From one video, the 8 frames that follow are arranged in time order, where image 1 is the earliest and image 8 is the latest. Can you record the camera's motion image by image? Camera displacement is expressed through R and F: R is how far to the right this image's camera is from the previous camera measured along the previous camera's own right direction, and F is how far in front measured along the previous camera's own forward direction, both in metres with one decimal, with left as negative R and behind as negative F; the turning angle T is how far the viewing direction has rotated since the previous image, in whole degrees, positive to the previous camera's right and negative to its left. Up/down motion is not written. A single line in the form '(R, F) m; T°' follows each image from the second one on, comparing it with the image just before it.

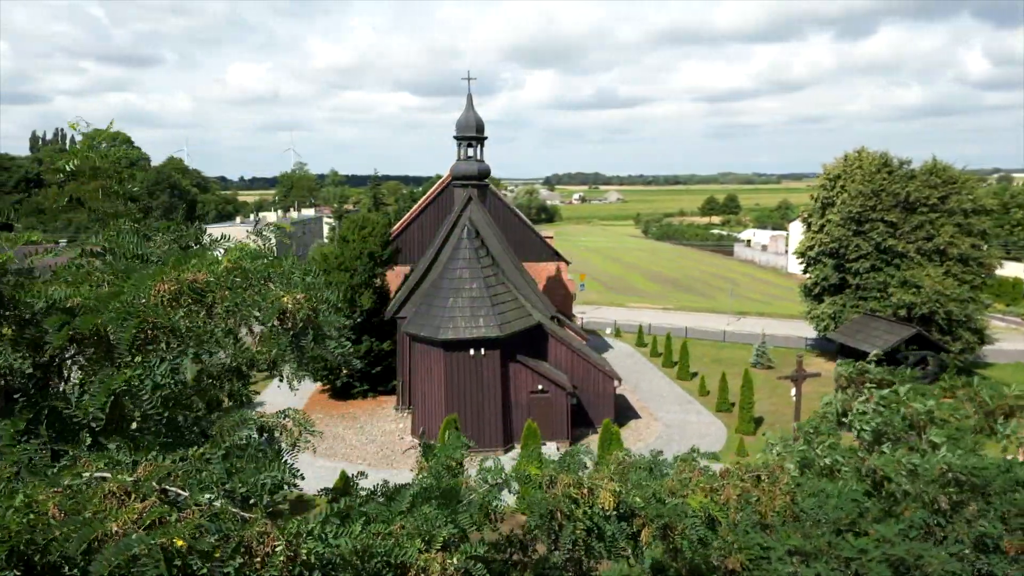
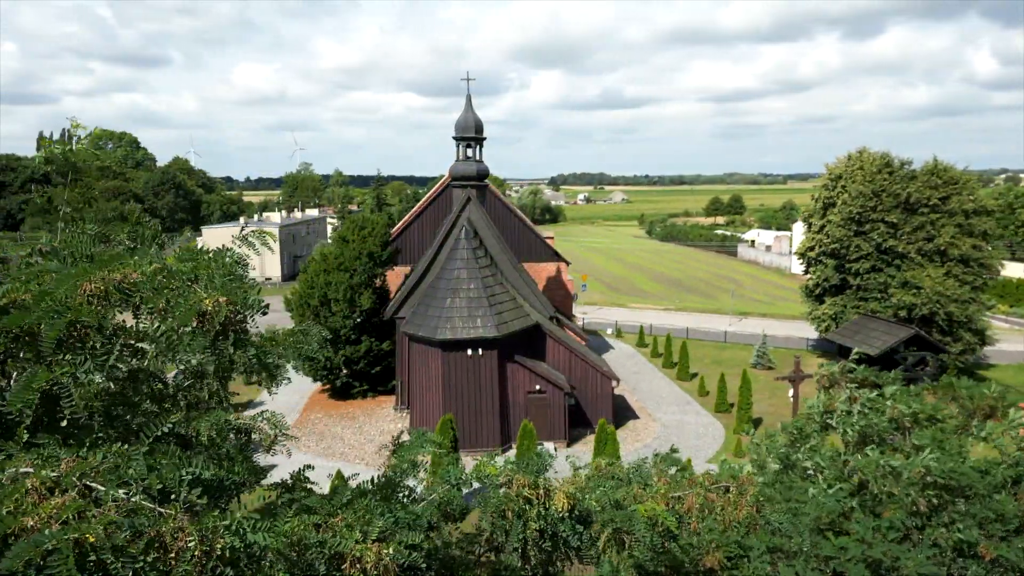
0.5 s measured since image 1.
(+0.2, 0.0) m; 0°
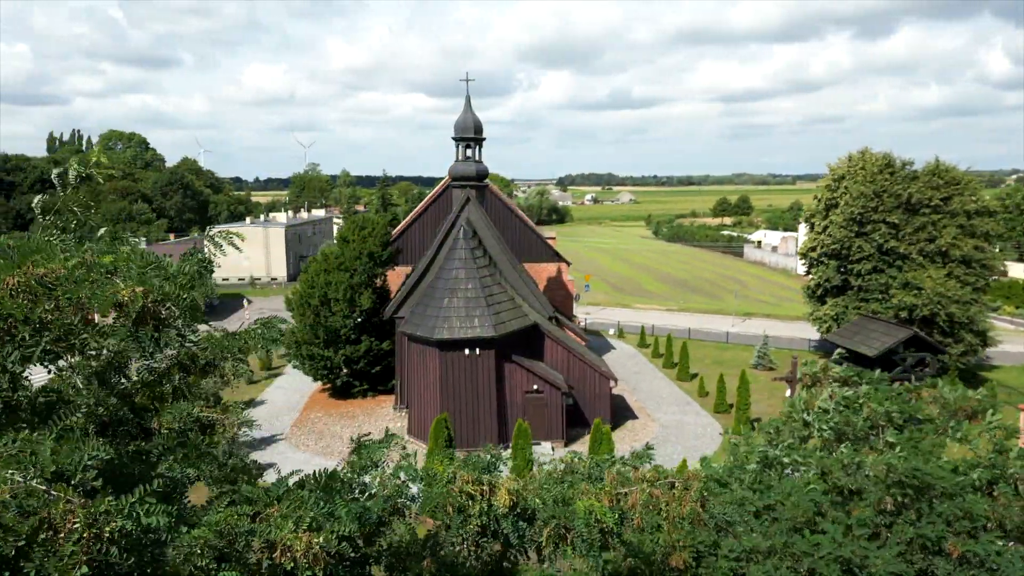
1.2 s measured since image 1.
(+0.3, -0.1) m; -1°
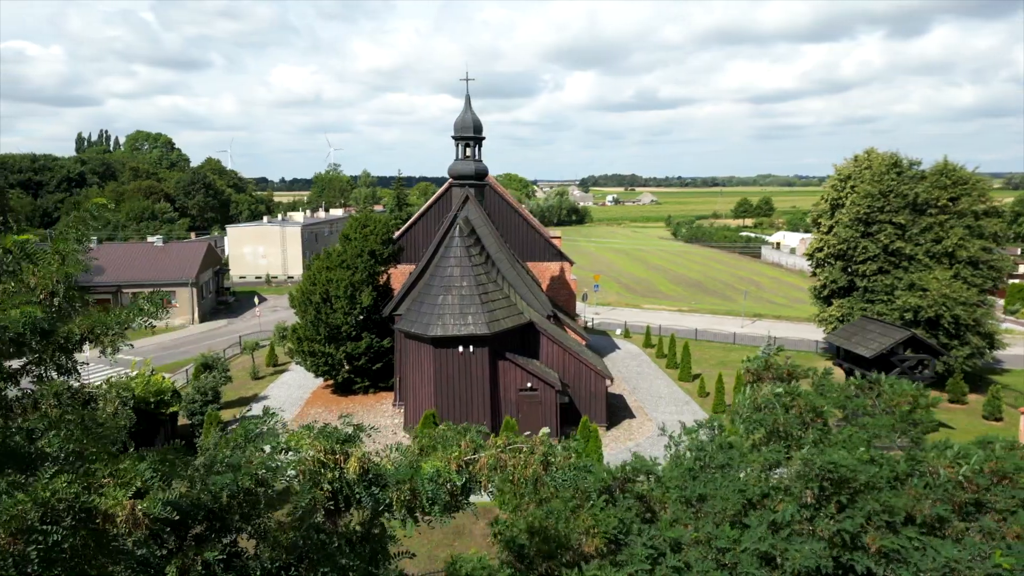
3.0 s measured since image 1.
(+0.8, -0.1) m; -2°
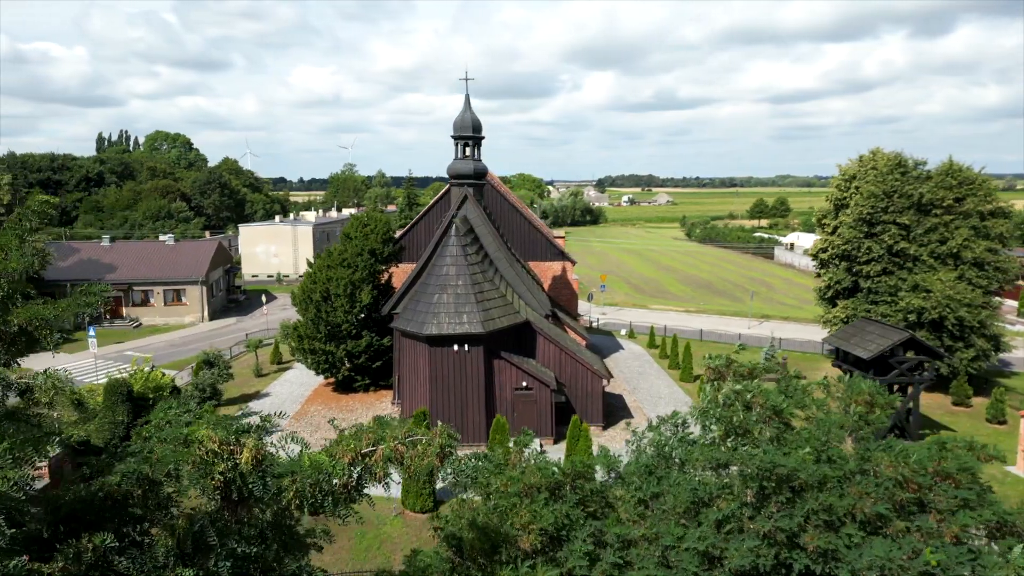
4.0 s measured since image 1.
(+0.6, 0.0) m; -1°
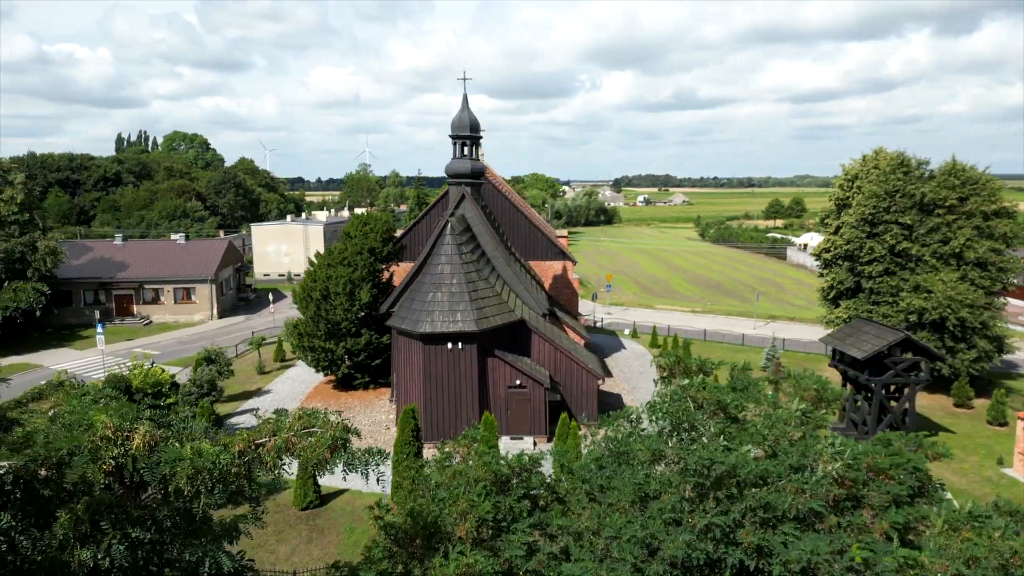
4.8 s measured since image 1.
(+0.6, -0.1) m; -1°
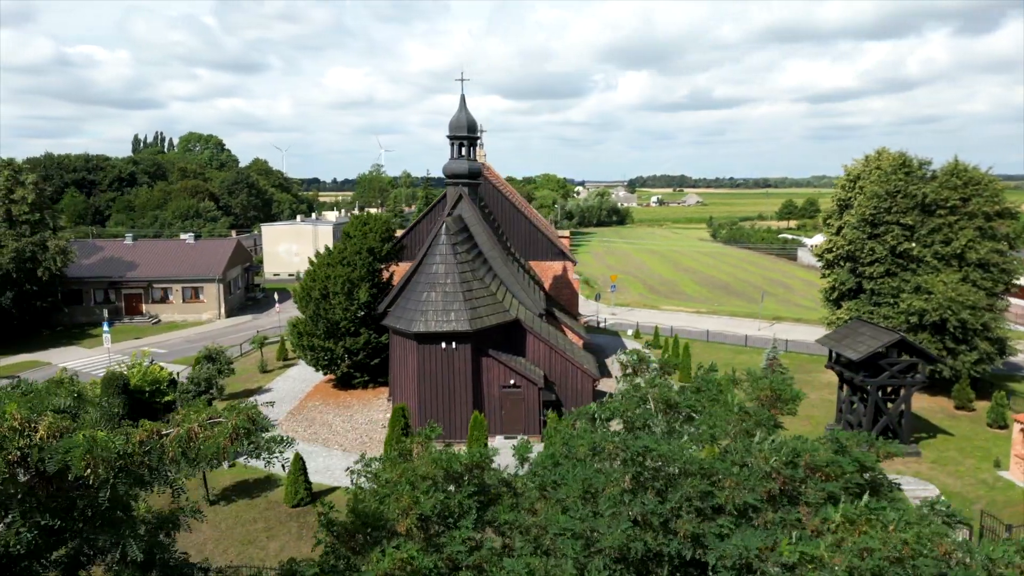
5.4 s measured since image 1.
(+0.6, -0.1) m; -1°
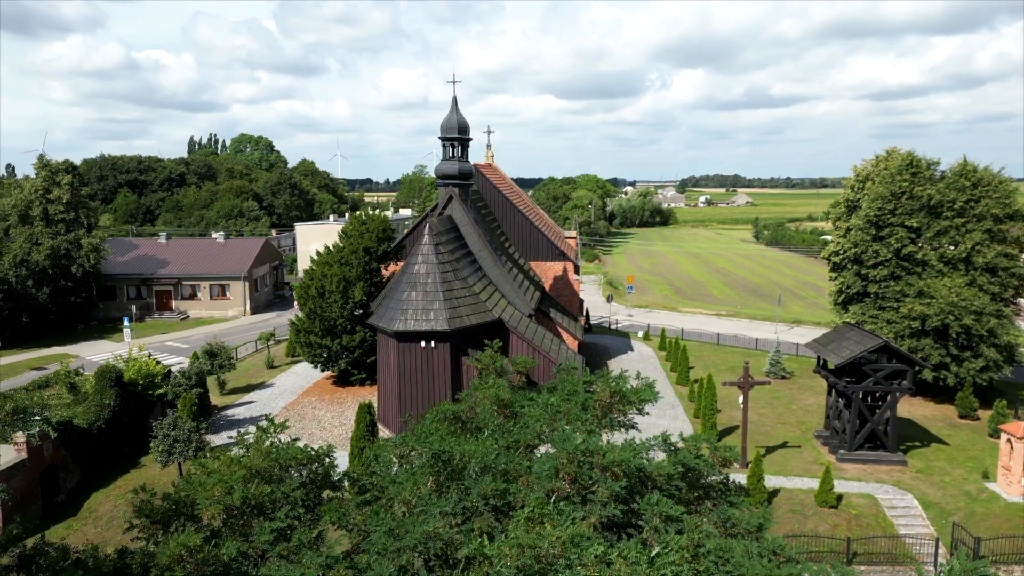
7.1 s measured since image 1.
(+2.0, -0.1) m; -3°
